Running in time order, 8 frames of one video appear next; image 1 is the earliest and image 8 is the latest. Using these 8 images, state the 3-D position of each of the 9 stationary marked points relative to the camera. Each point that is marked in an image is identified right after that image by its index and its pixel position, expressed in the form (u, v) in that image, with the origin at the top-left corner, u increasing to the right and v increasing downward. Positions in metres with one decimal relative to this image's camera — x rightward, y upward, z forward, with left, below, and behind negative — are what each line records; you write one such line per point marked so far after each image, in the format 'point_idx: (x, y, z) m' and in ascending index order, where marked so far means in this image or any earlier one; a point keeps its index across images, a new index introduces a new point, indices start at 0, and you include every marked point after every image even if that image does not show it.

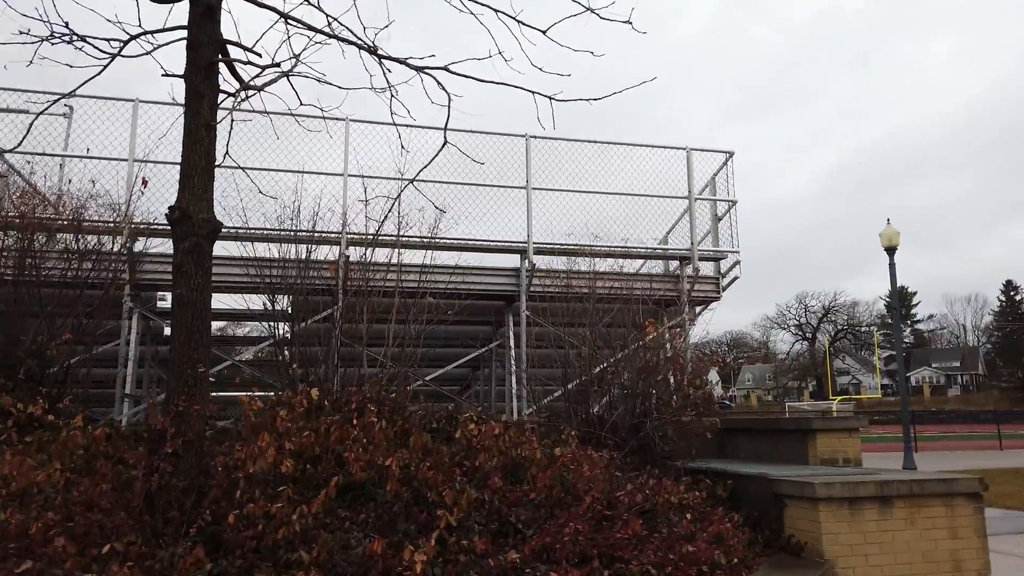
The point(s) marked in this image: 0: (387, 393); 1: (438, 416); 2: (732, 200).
0: (-0.9, -0.8, +5.6) m
1: (-0.6, -1.0, +5.5) m
2: (+2.6, +1.0, +8.6) m
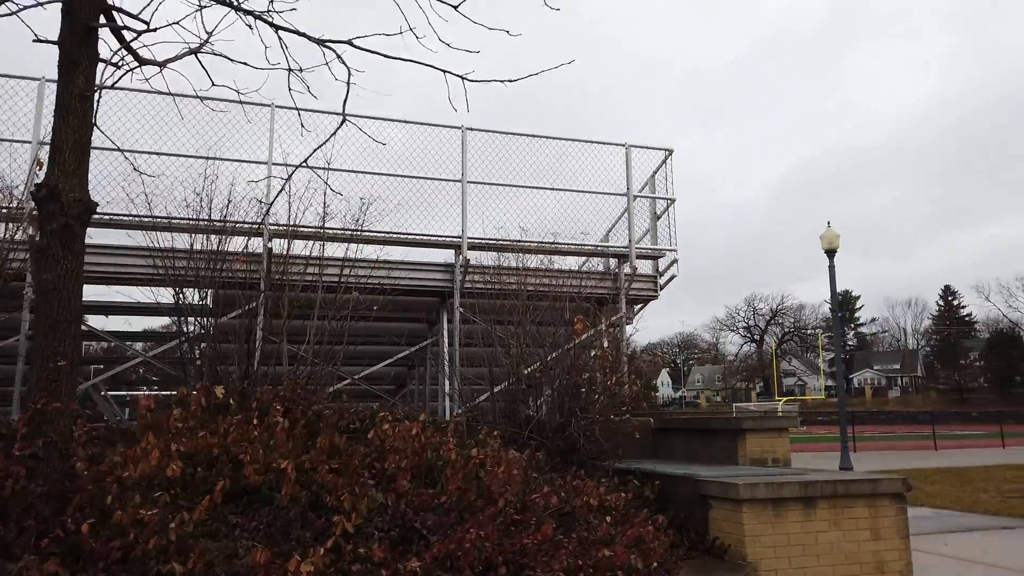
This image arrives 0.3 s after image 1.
0: (-1.5, -0.8, +5.3) m
1: (-1.1, -0.9, +5.3) m
2: (+1.9, +1.1, +8.5) m
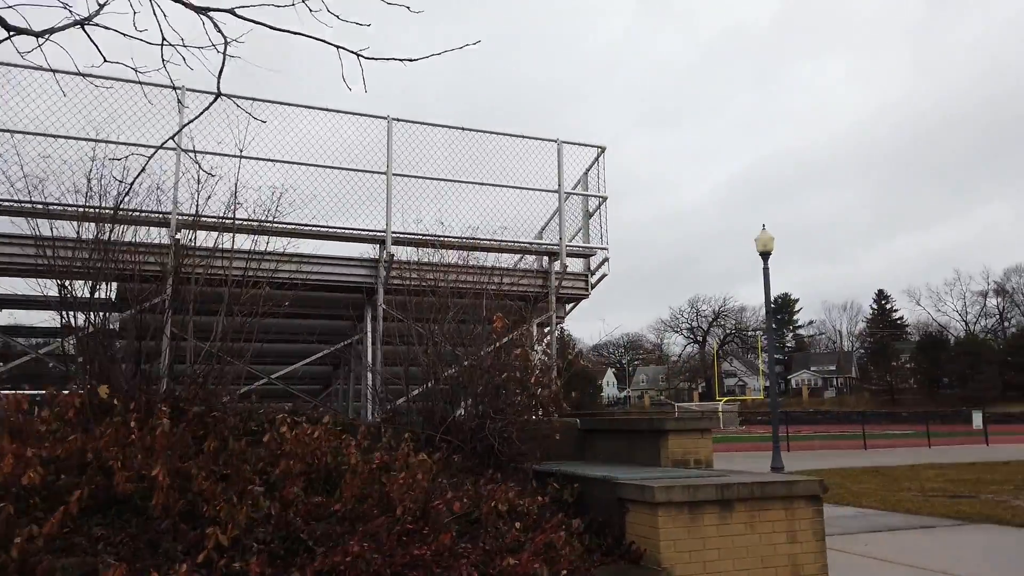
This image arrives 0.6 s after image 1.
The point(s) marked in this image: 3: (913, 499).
0: (-2.1, -0.7, +5.0) m
1: (-1.7, -0.9, +4.9) m
2: (+1.1, +1.1, +8.4) m
3: (+6.4, -3.4, +11.7) m
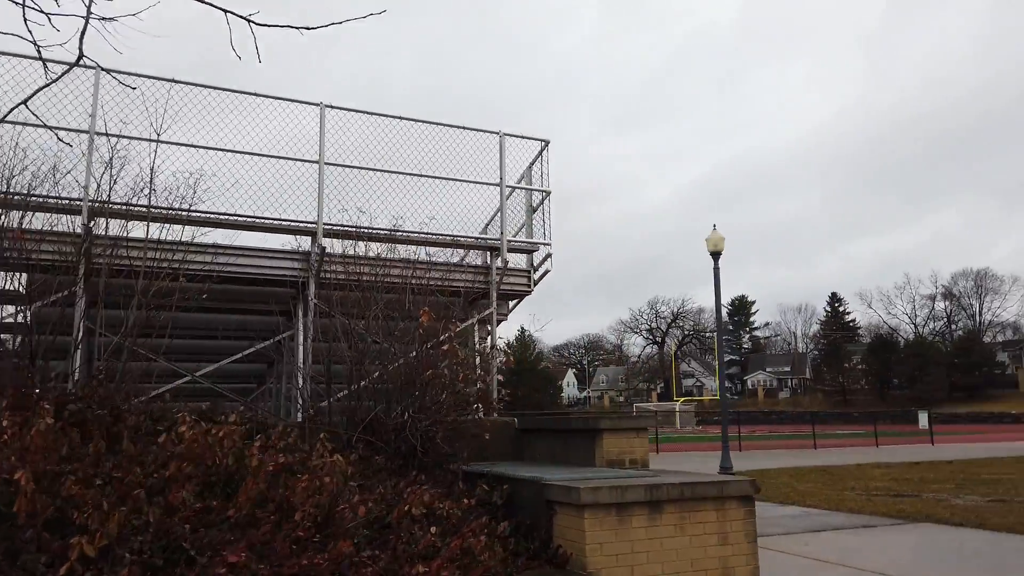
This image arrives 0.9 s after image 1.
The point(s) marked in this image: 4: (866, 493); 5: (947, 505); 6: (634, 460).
0: (-2.6, -0.6, +4.6) m
1: (-2.2, -0.8, +4.6) m
2: (+0.4, +1.1, +8.2) m
3: (+5.6, -3.4, +11.8) m
4: (+6.2, -3.6, +12.7) m
5: (+6.4, -3.2, +10.7) m
6: (+1.0, -1.4, +5.8) m
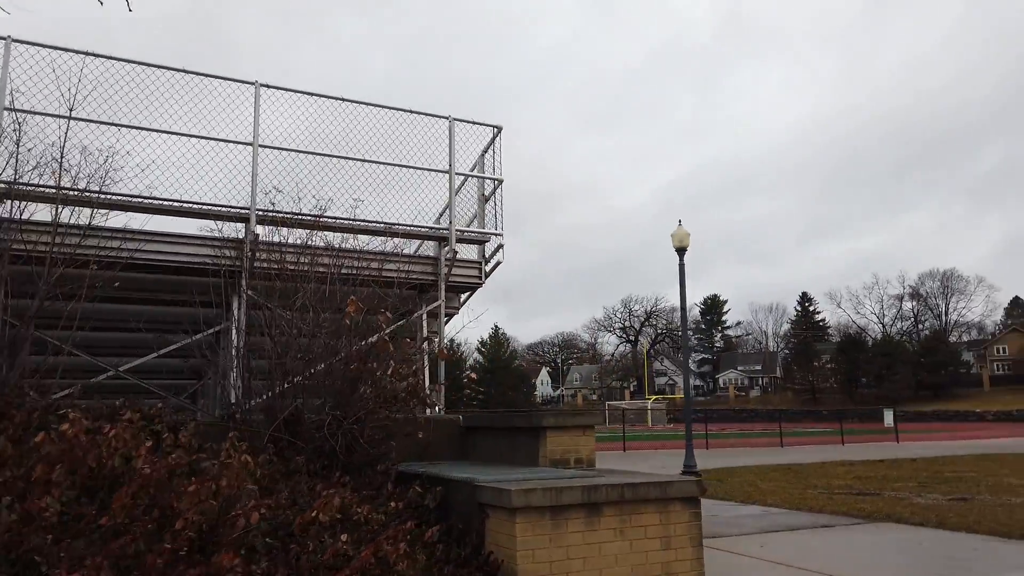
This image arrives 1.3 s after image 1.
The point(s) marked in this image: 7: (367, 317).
0: (-3.0, -0.5, +4.2) m
1: (-2.6, -0.7, +4.2) m
2: (-0.1, +1.2, +7.9) m
3: (+4.9, -3.3, +11.7) m
4: (+5.4, -3.5, +12.6) m
5: (+5.8, -3.1, +10.6) m
6: (+0.5, -1.3, +5.5) m
7: (-1.0, -0.2, +5.0) m
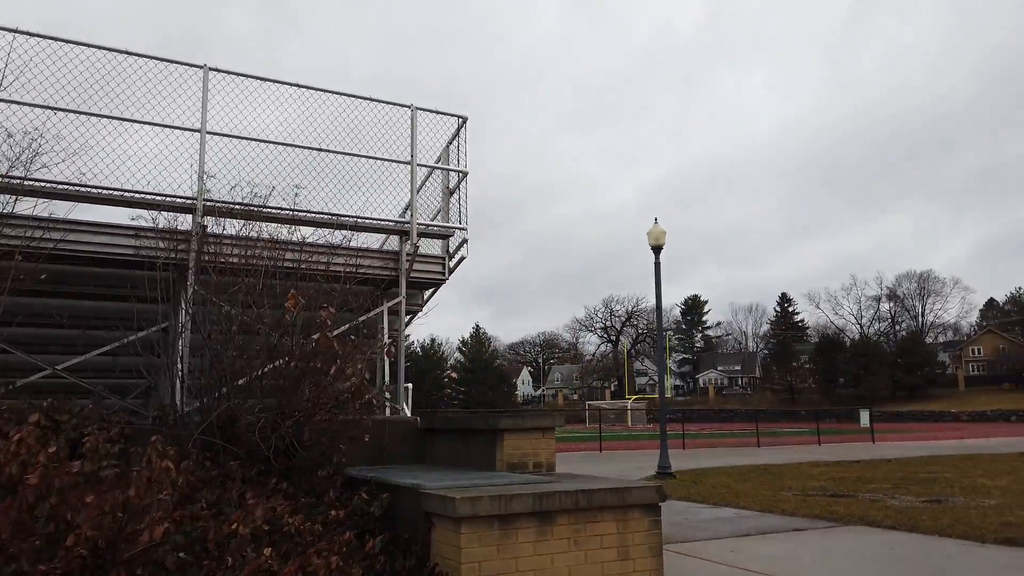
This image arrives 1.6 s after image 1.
0: (-3.3, -0.5, +3.9) m
1: (-2.9, -0.7, +3.9) m
2: (-0.5, +1.2, +7.6) m
3: (+4.4, -3.3, +11.5) m
4: (+4.9, -3.5, +12.4) m
5: (+5.3, -3.1, +10.5) m
6: (+0.2, -1.3, +5.3) m
7: (-1.3, -0.2, +4.7) m
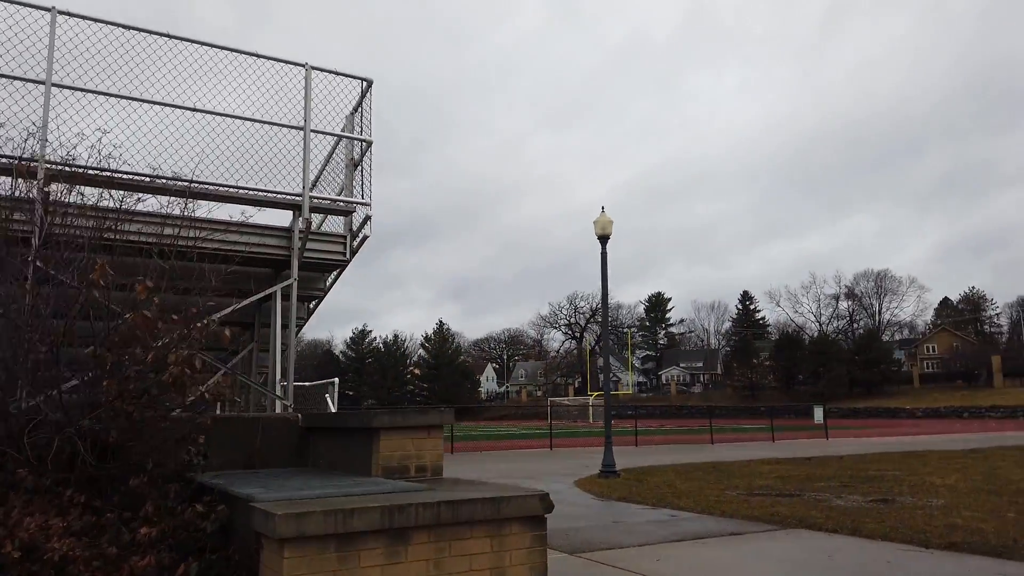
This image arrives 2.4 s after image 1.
0: (-4.0, -0.3, +3.0) m
1: (-3.6, -0.5, +3.0) m
2: (-1.3, +1.4, +6.9) m
3: (+3.4, -3.2, +11.0) m
4: (+3.8, -3.4, +11.9) m
5: (+4.3, -3.0, +10.0) m
6: (-0.6, -1.1, +4.6) m
7: (-2.0, 0.0, +3.9) m
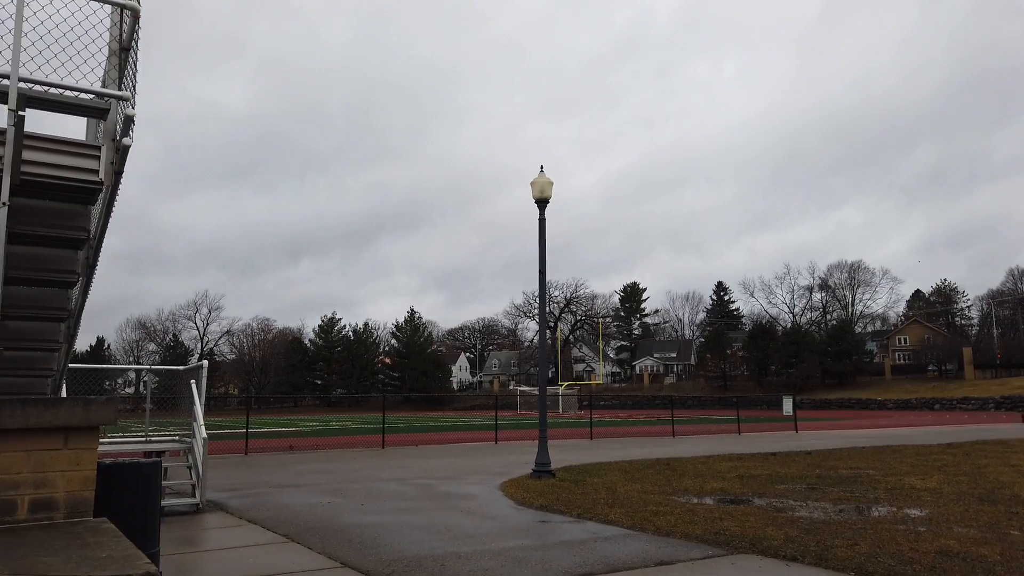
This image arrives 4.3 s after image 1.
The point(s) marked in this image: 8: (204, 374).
0: (-5.0, +0.1, +0.9) m
1: (-4.6, -0.1, +0.9) m
2: (-2.4, +1.8, +4.8) m
3: (+2.1, -2.7, +9.1) m
4: (+2.6, -2.9, +10.1) m
5: (+3.1, -2.6, +8.1) m
6: (-1.6, -0.7, +2.5) m
7: (-3.1, +0.4, +1.8) m
8: (-4.3, -1.2, +10.1) m
